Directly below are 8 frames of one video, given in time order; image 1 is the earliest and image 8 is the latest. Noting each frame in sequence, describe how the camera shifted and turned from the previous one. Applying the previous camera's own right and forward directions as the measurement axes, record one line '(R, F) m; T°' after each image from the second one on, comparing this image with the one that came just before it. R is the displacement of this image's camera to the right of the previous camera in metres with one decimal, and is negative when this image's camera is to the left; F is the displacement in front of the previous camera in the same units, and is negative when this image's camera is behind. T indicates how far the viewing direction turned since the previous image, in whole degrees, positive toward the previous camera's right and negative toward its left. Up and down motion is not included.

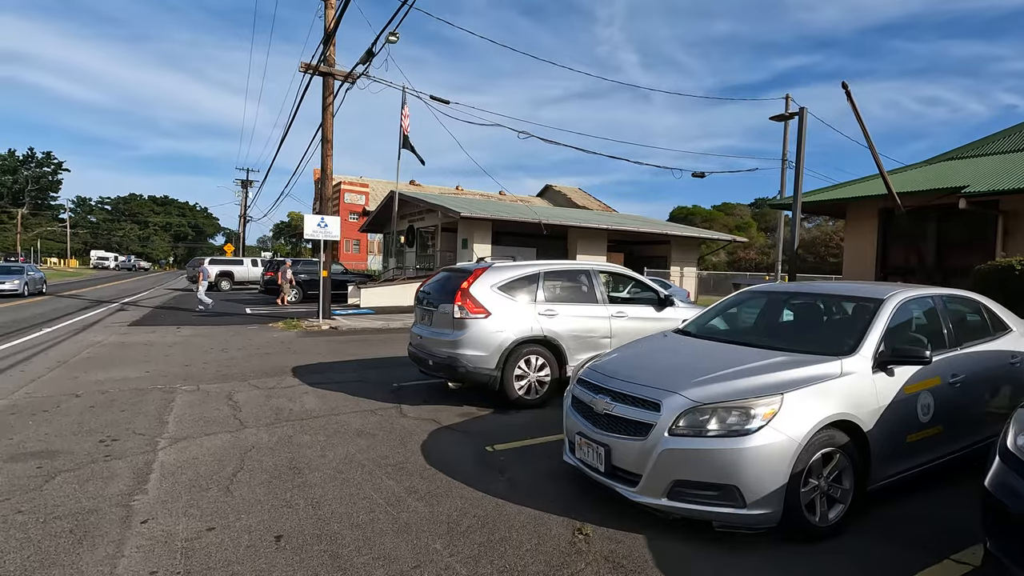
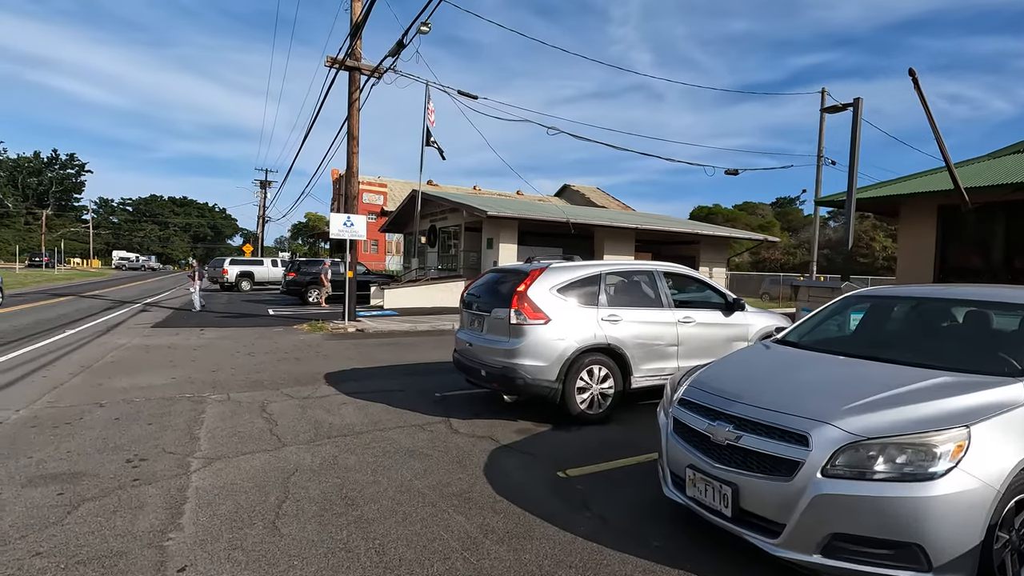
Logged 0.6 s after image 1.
(-0.5, +0.6) m; -1°
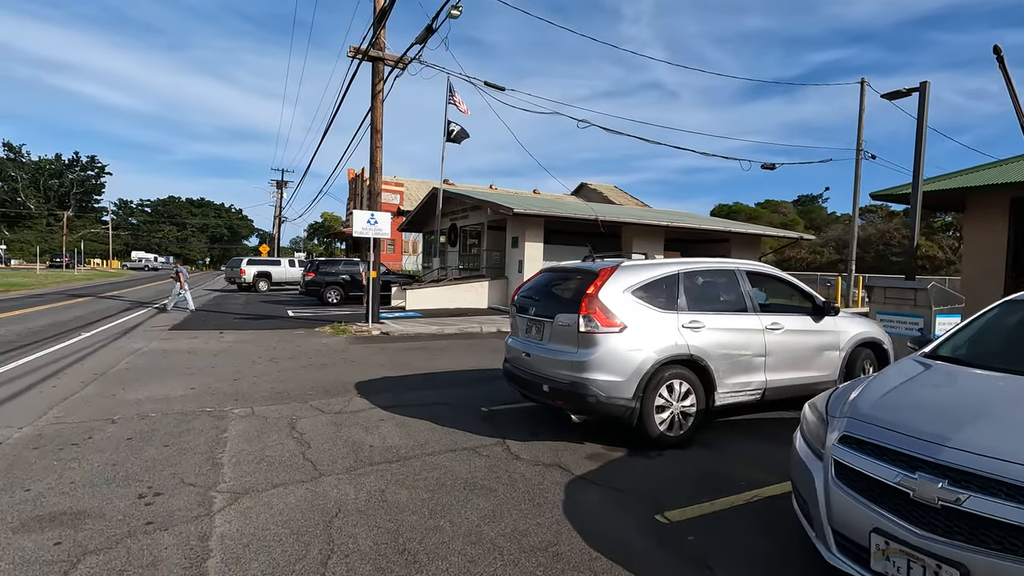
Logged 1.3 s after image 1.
(-0.5, +0.8) m; -1°
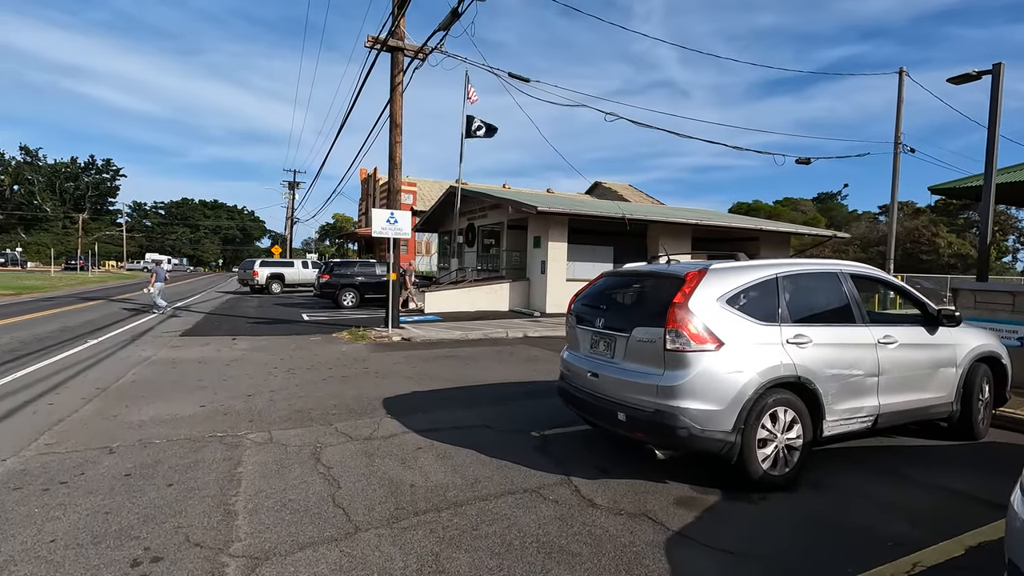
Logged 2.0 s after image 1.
(-0.5, +0.9) m; -1°
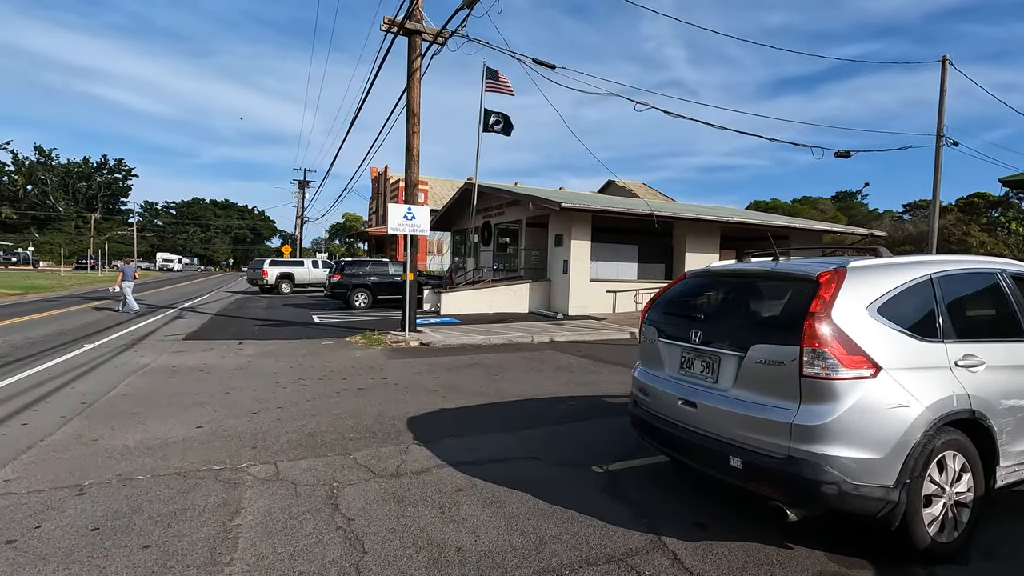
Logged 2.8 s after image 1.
(-0.4, +1.0) m; -1°
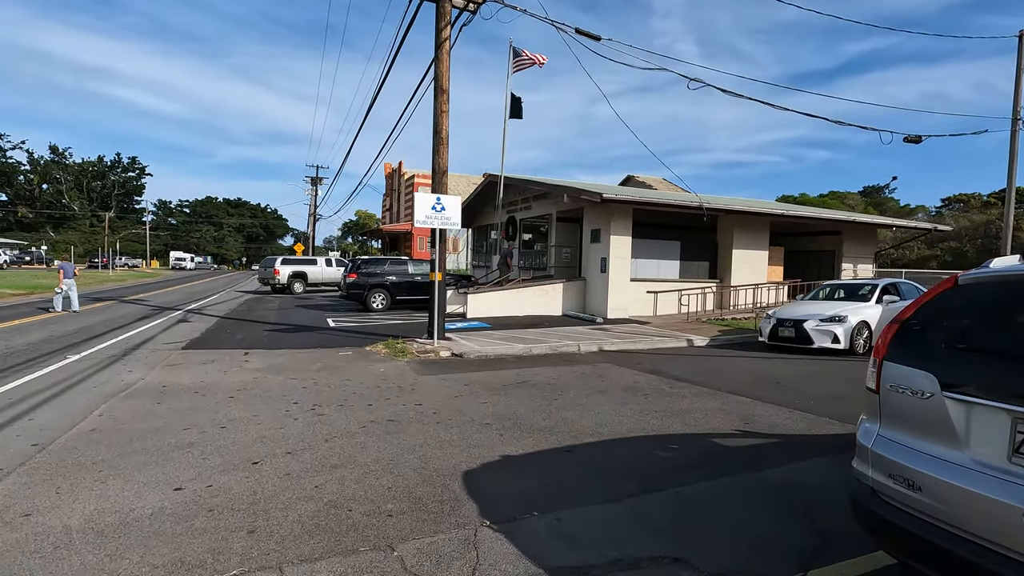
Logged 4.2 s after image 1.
(-0.7, +1.7) m; -1°
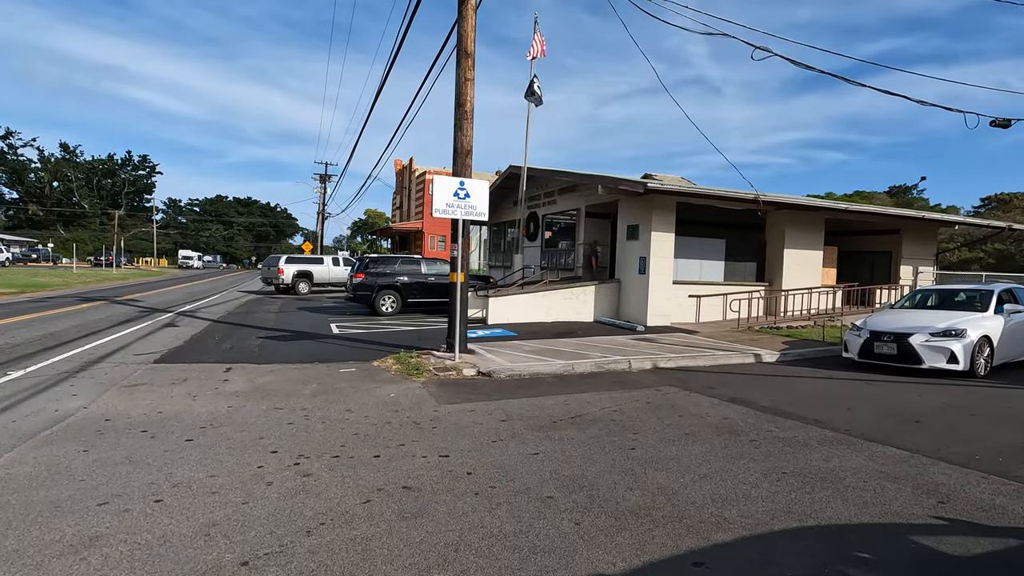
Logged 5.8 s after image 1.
(-0.5, +2.0) m; -1°
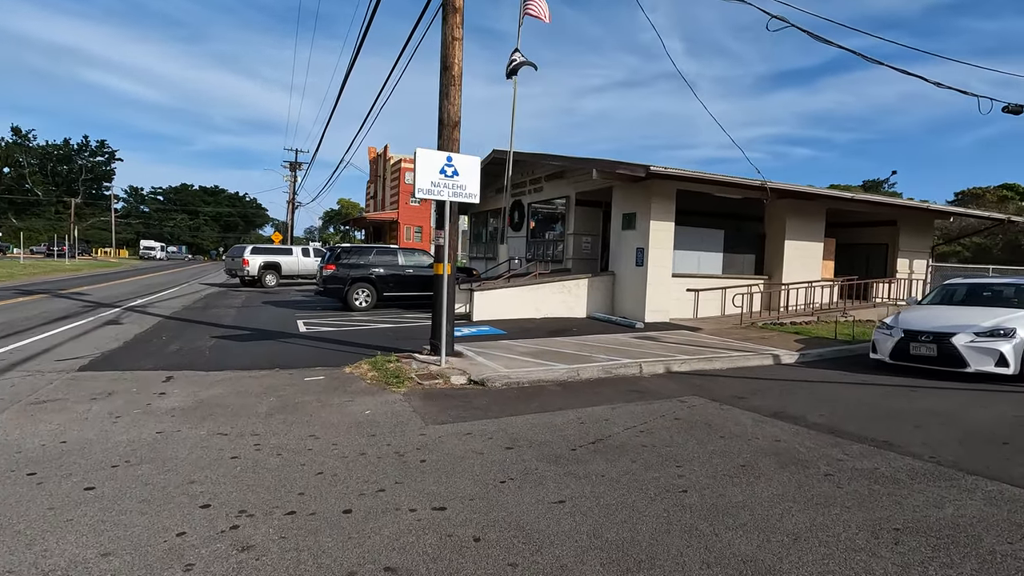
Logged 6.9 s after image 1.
(-0.3, +1.3) m; +3°
